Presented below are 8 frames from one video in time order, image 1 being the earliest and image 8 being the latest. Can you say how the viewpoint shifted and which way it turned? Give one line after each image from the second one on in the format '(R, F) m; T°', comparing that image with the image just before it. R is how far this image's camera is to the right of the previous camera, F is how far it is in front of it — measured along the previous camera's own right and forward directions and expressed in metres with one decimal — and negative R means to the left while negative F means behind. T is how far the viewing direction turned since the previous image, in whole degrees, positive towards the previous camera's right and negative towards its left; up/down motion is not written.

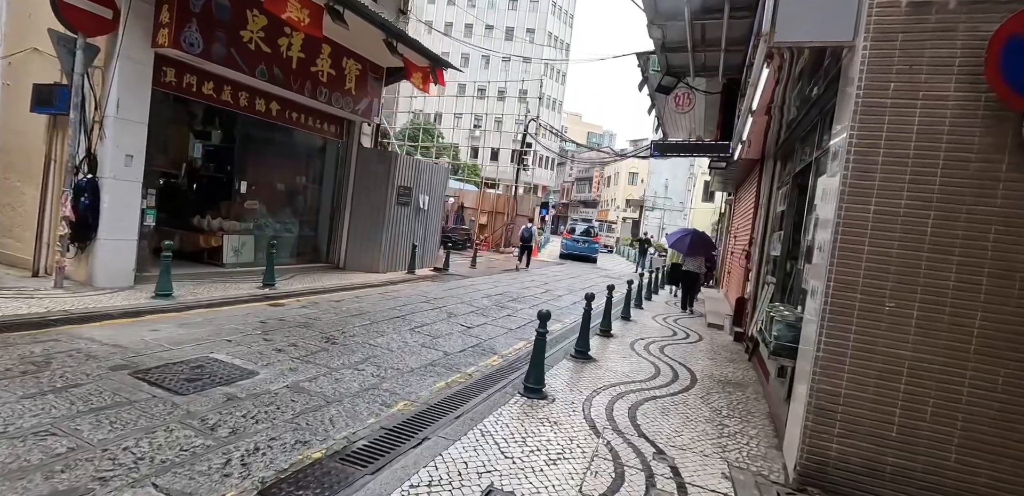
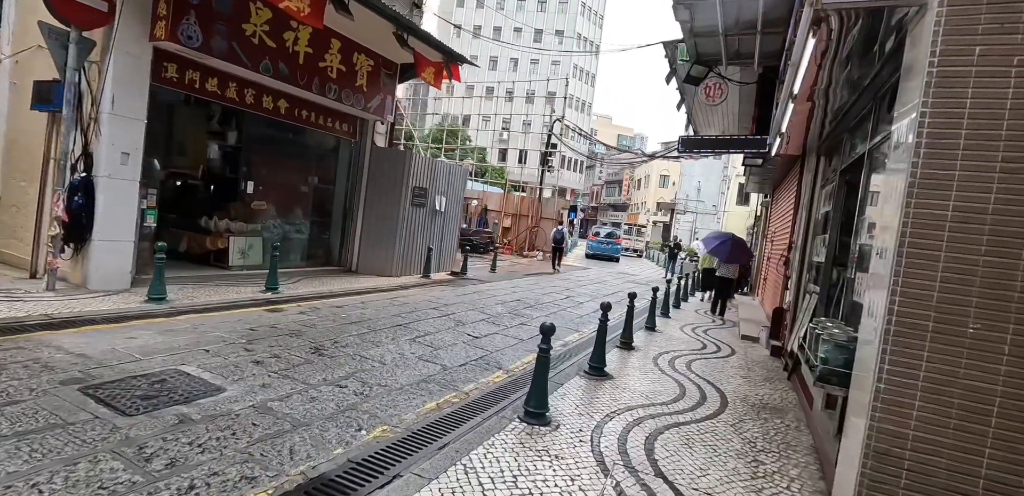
(+0.2, +0.6) m; -3°
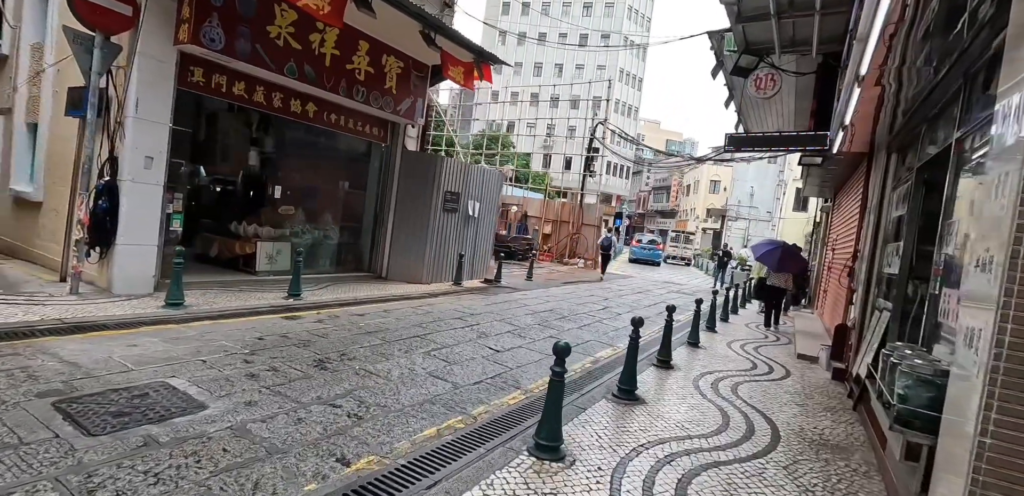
(+0.3, +0.5) m; -5°
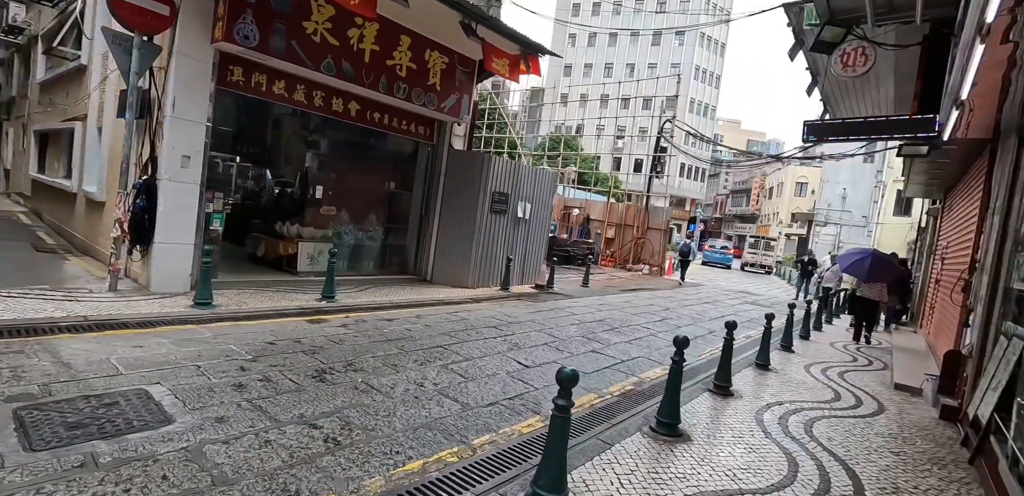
(+0.4, +0.7) m; -8°
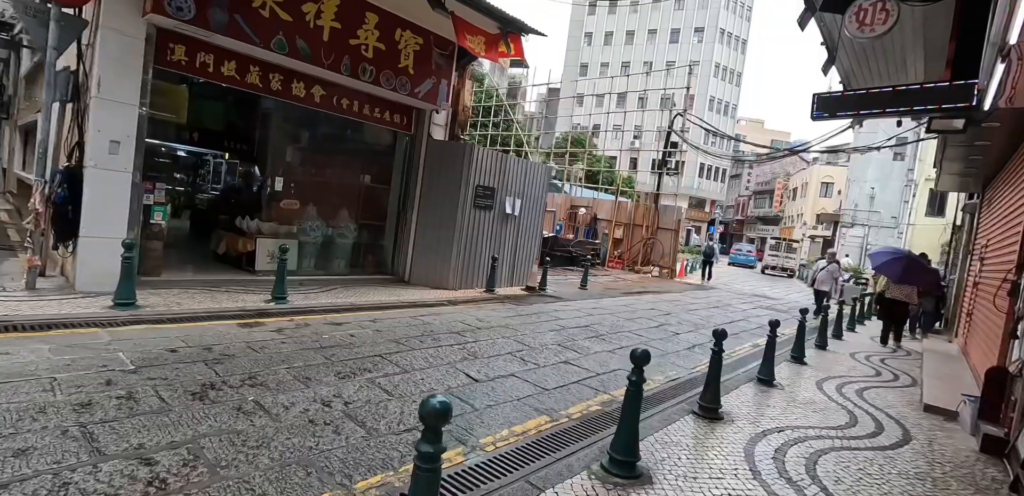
(+0.7, +0.8) m; -2°
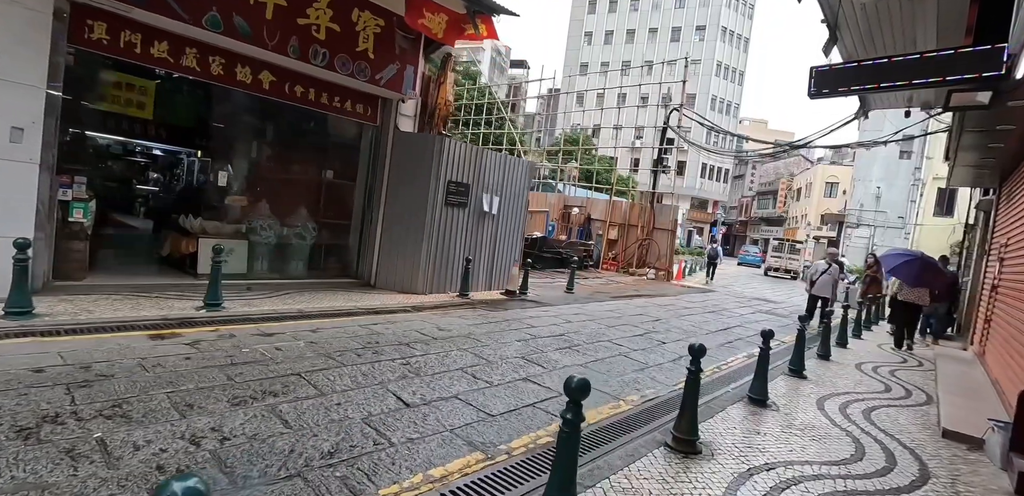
(+0.5, +0.7) m; 0°
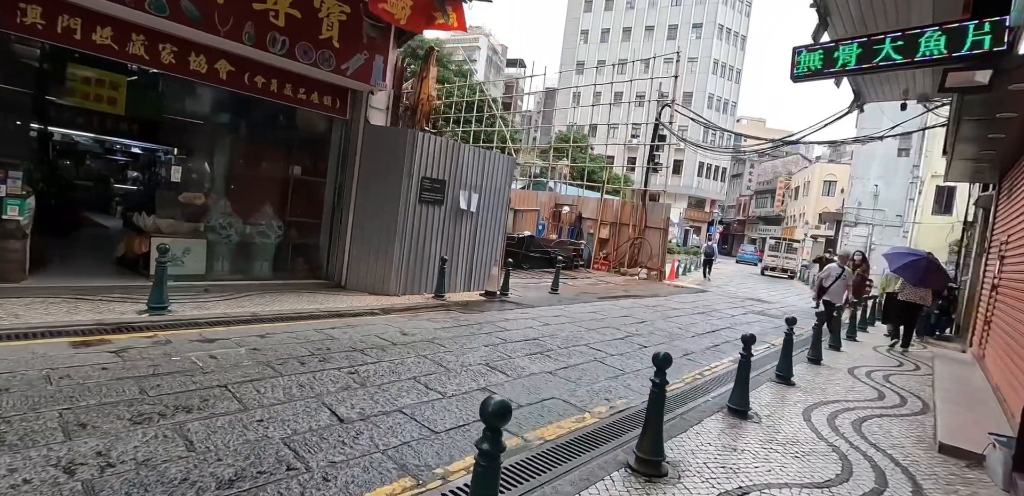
(+0.4, +0.4) m; 0°
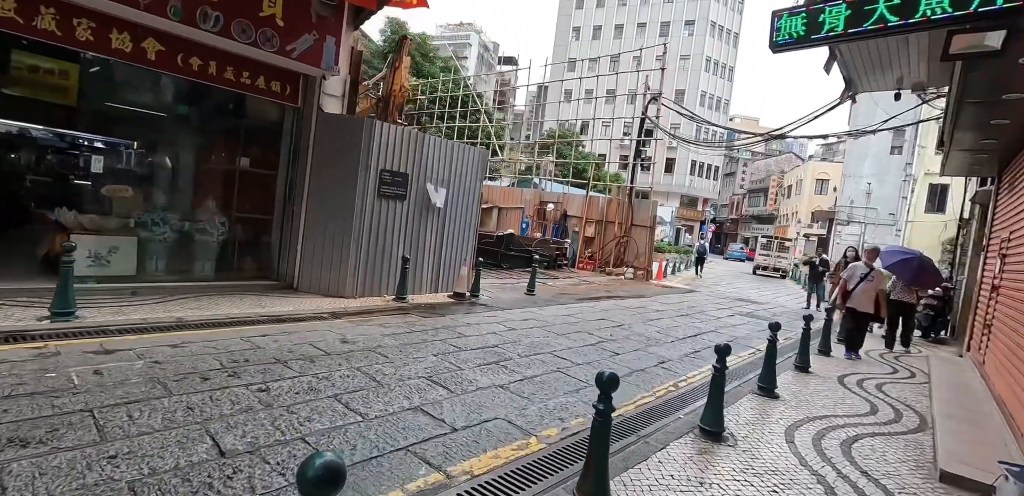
(+0.4, +0.6) m; +1°
